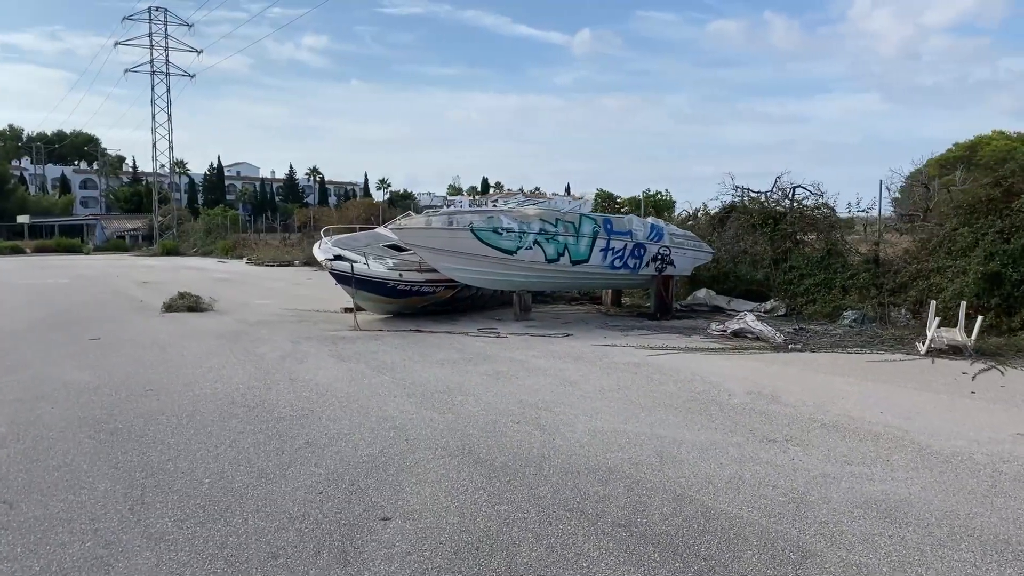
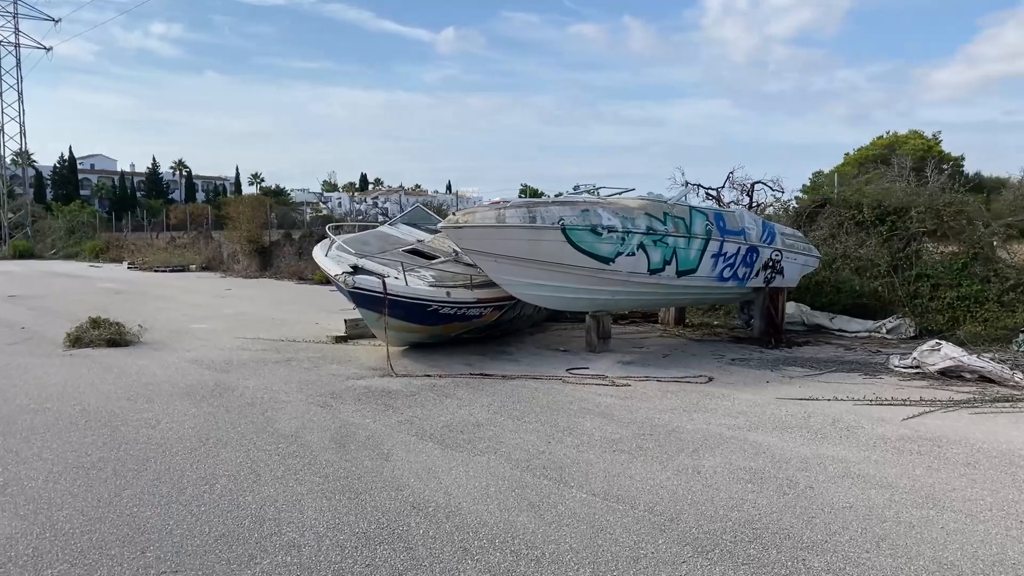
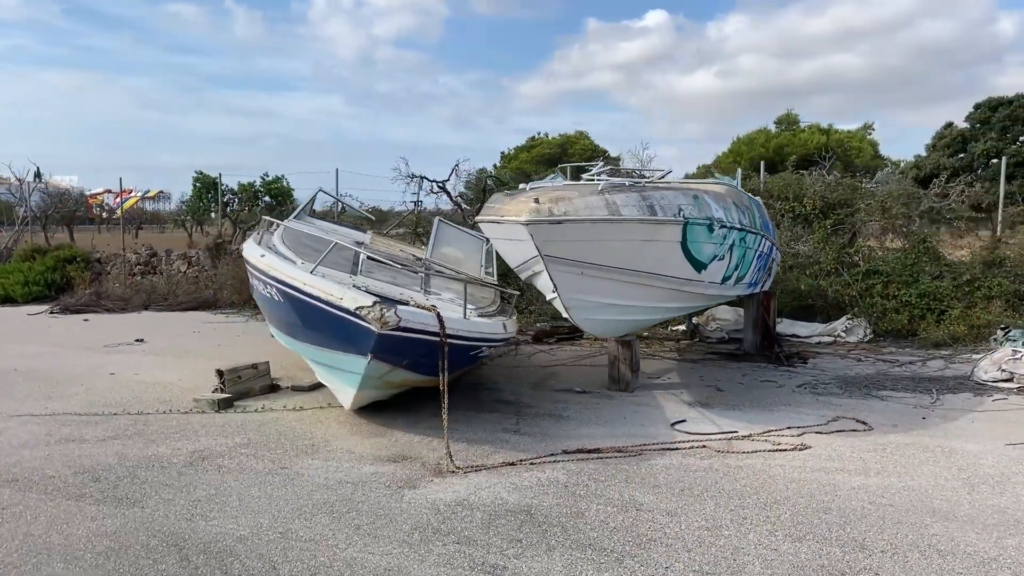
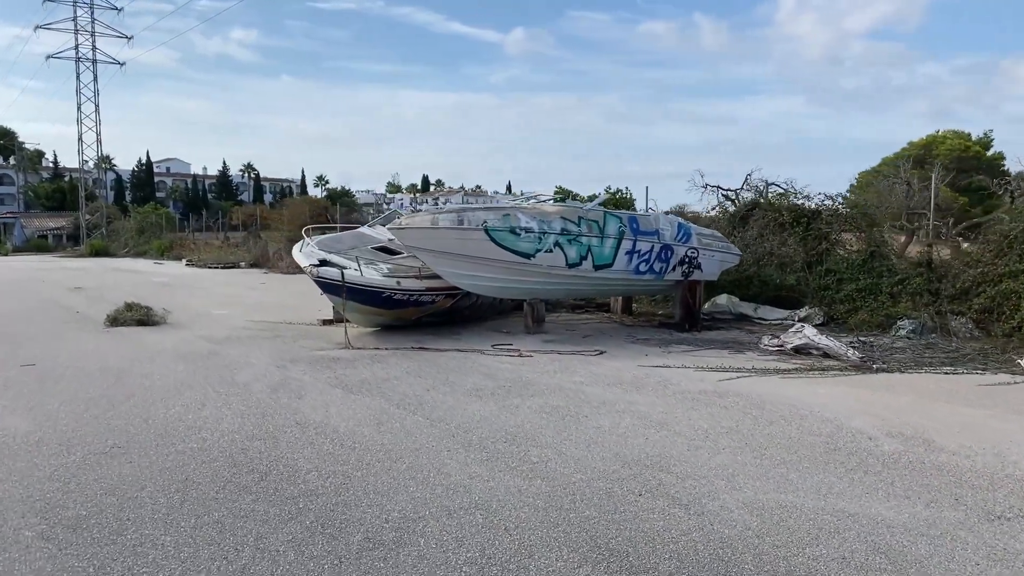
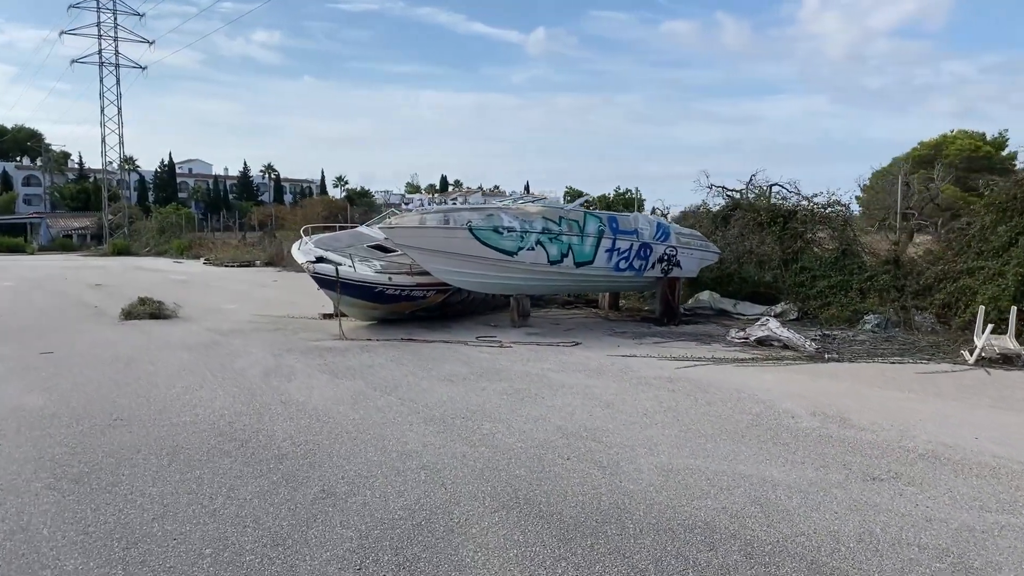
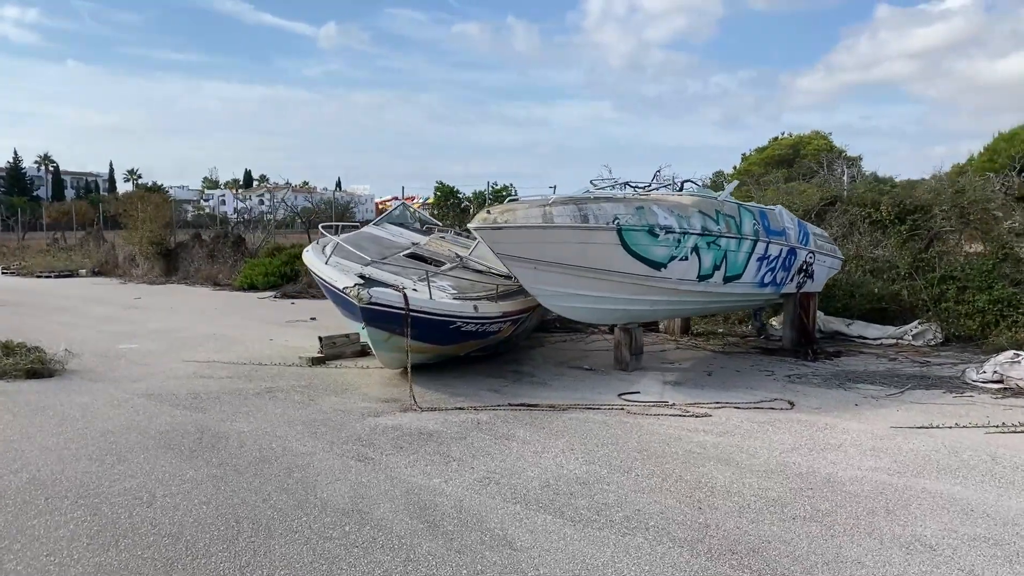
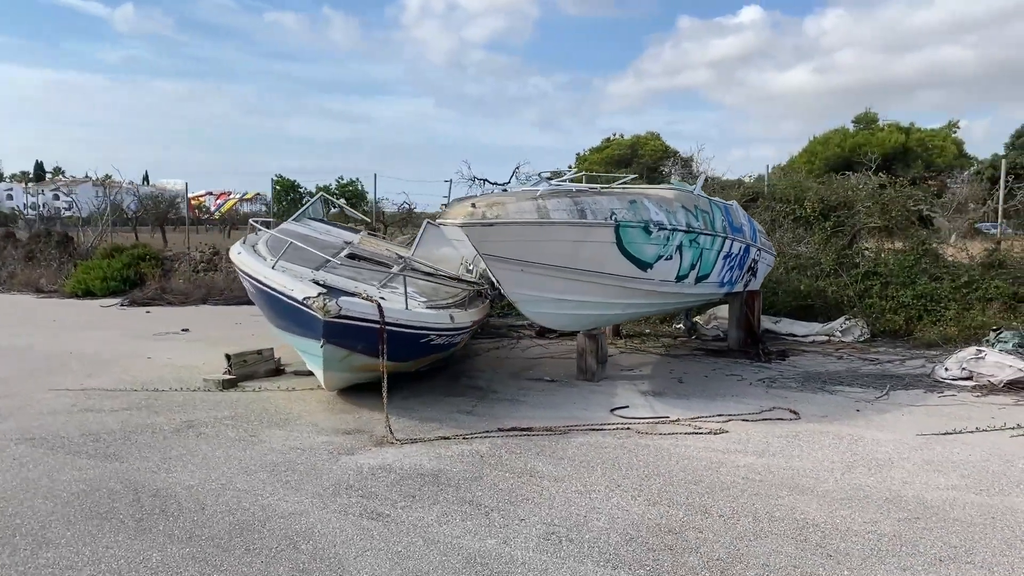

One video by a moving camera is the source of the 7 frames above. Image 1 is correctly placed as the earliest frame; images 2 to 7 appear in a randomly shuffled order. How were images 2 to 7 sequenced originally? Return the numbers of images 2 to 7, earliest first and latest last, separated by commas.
5, 4, 2, 6, 7, 3
